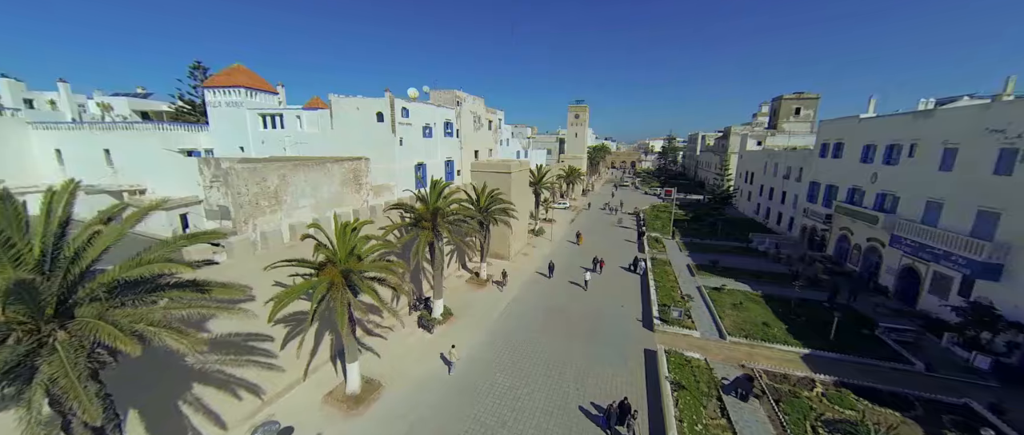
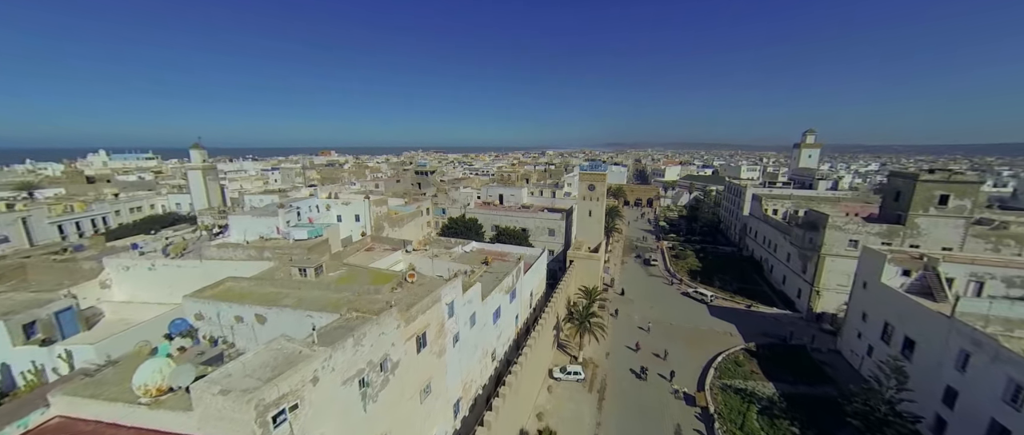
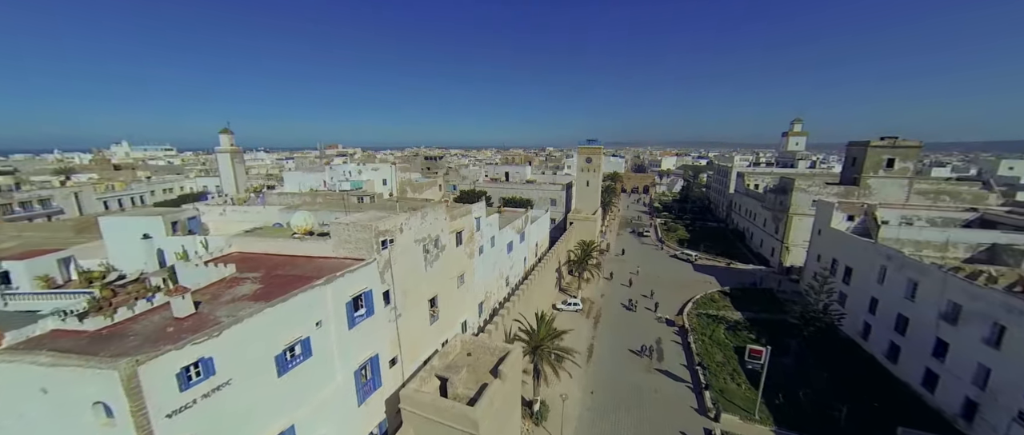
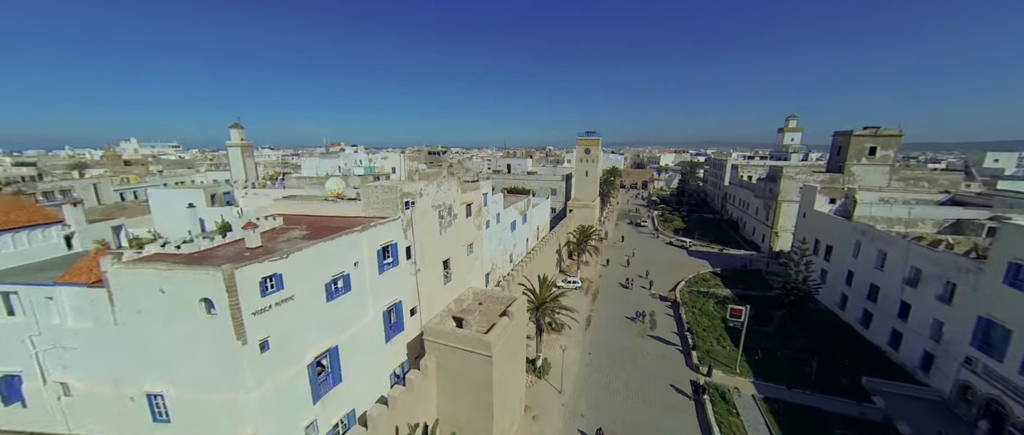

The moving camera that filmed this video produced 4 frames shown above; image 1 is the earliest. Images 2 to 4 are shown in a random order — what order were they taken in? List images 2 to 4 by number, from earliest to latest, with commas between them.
4, 3, 2
